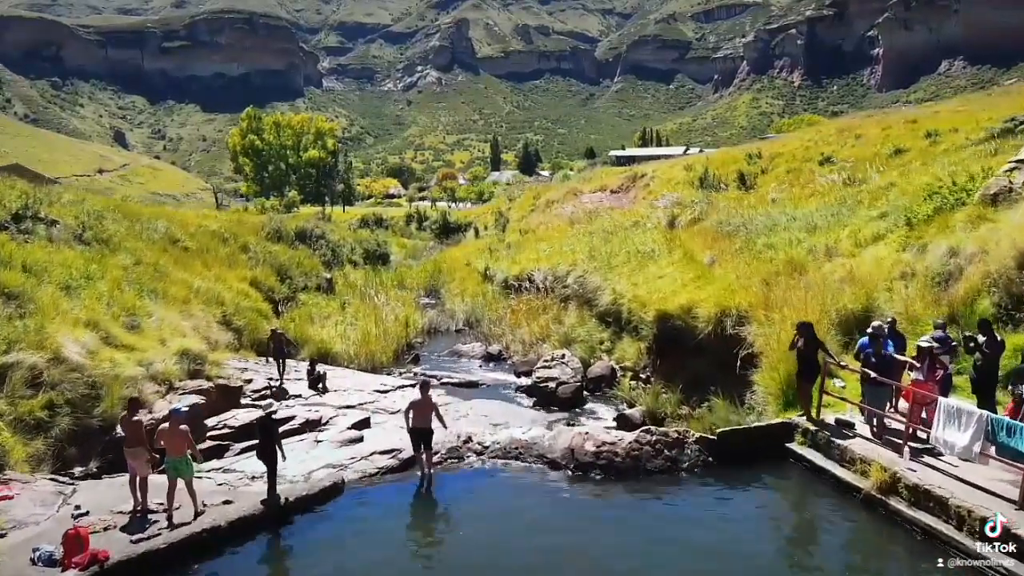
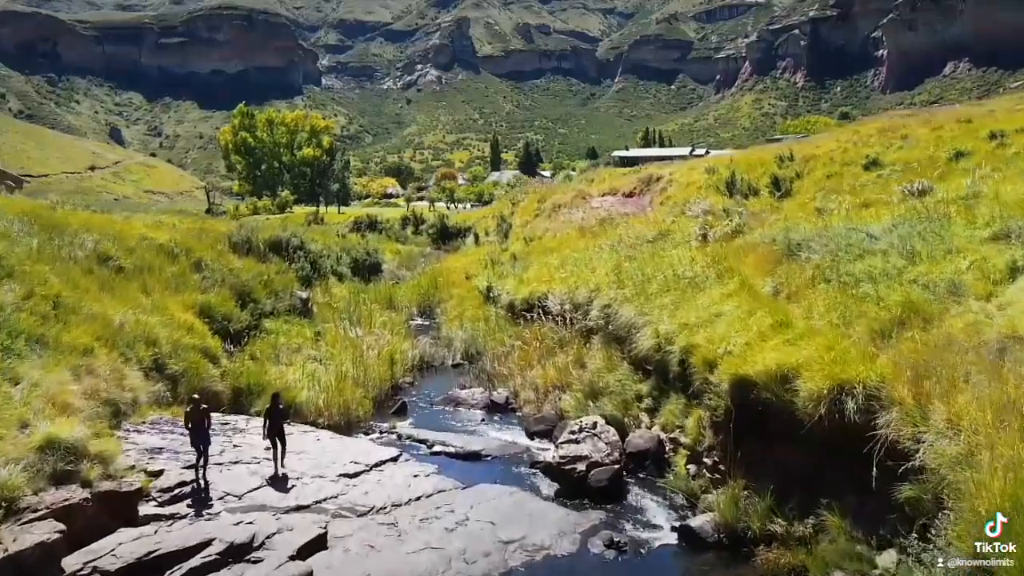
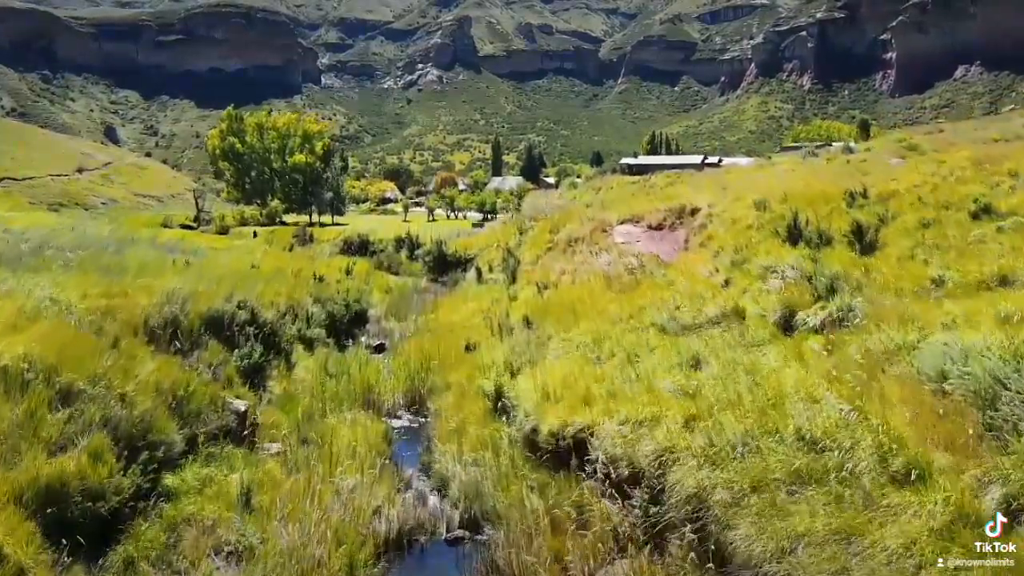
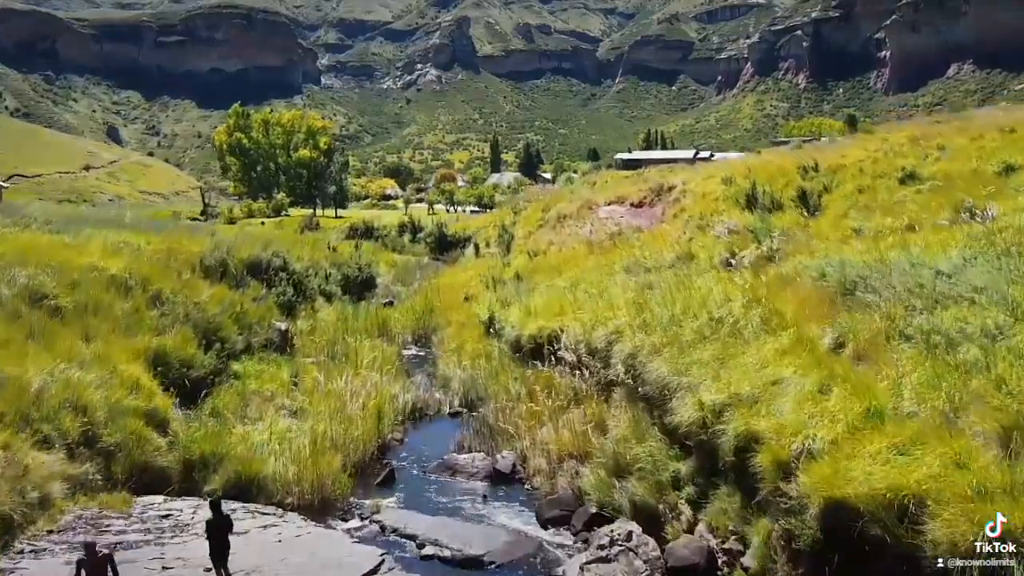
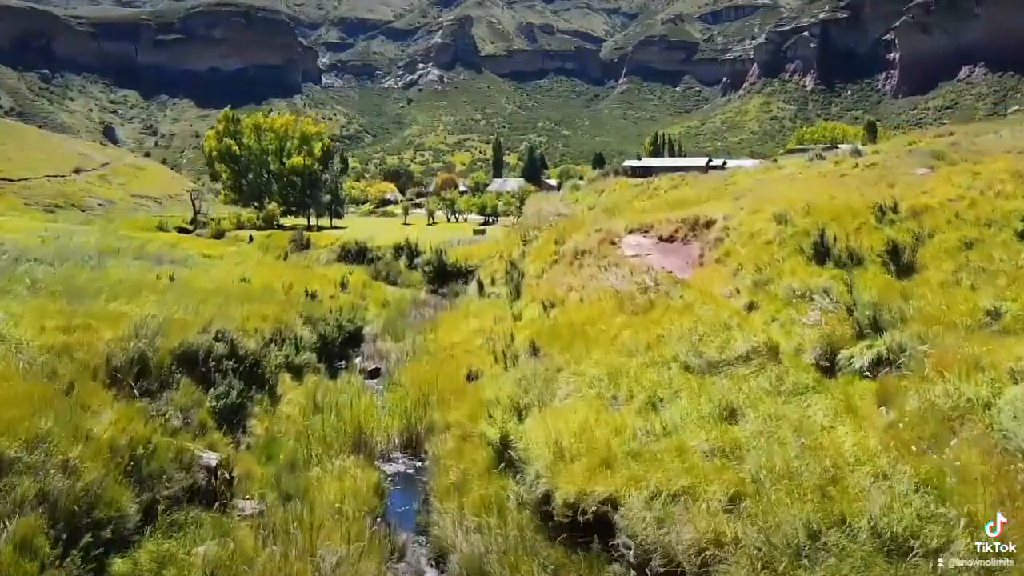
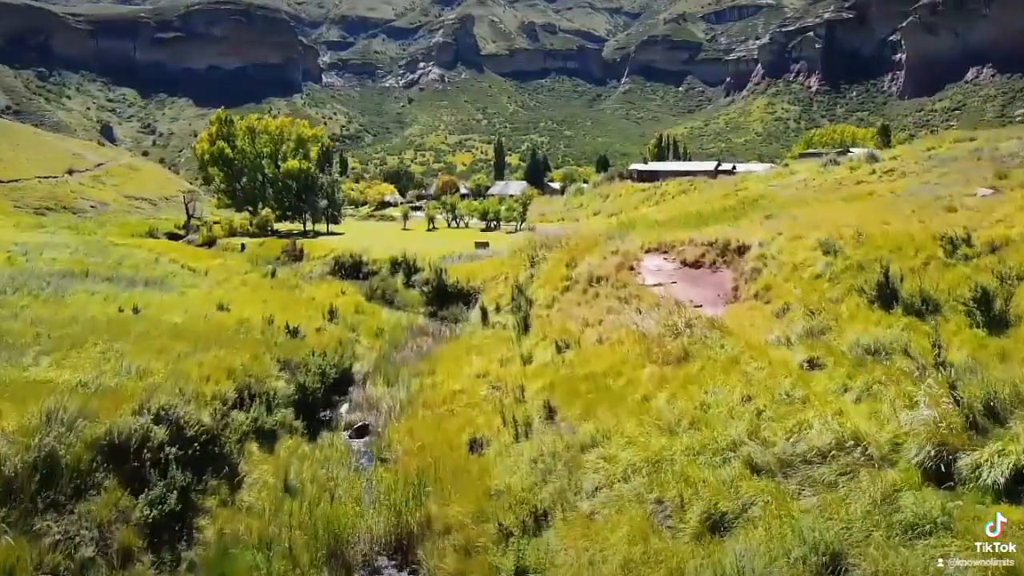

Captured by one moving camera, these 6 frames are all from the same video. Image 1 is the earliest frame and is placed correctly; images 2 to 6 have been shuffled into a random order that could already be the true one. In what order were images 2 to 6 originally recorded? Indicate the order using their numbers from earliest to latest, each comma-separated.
2, 4, 3, 5, 6
